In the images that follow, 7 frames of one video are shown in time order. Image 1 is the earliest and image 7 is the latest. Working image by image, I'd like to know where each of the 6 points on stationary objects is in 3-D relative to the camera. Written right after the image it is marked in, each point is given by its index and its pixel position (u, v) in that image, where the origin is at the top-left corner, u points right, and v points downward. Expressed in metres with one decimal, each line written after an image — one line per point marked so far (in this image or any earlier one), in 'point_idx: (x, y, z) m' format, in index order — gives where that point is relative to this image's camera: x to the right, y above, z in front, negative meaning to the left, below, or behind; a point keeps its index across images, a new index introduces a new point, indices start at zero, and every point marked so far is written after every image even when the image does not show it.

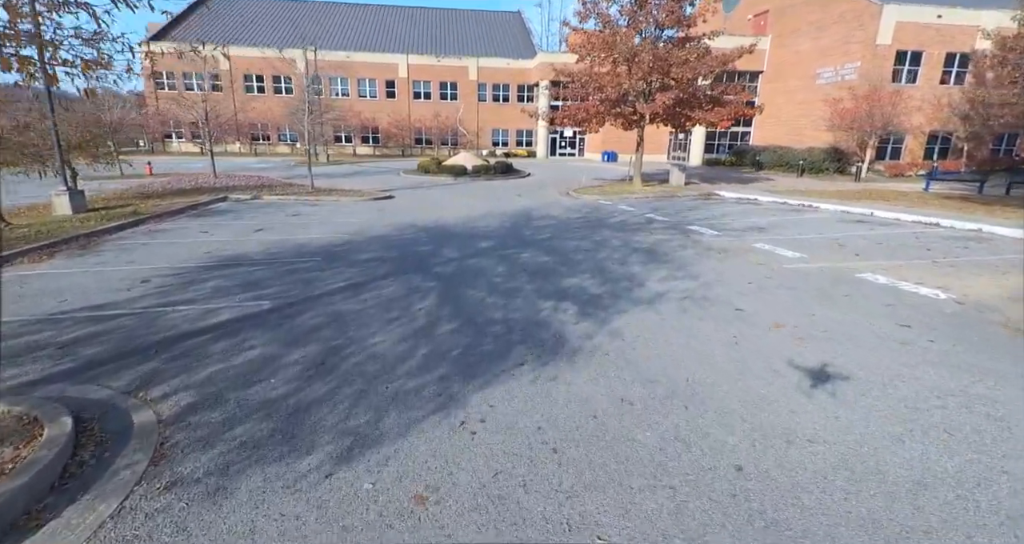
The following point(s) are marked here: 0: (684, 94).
0: (+6.1, +6.3, +18.4) m
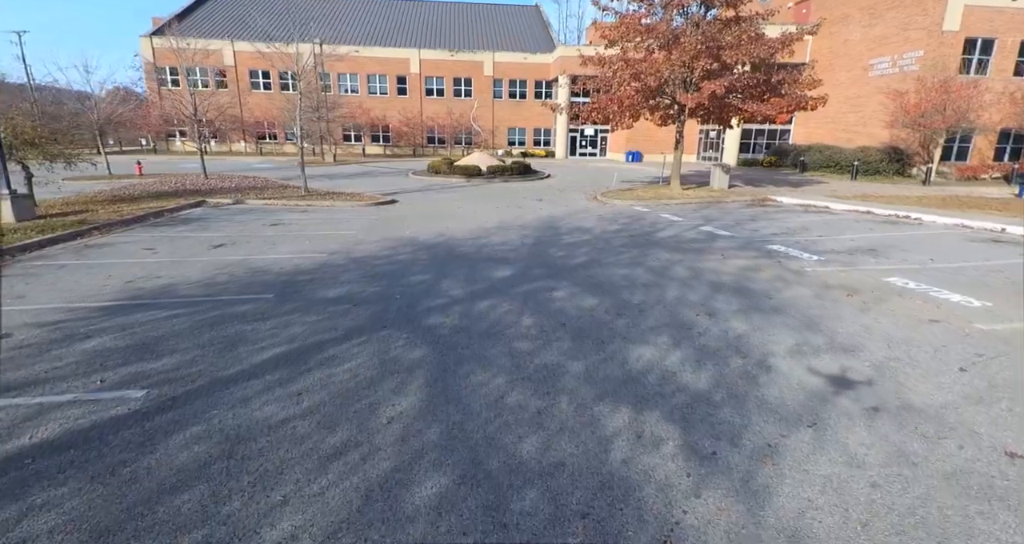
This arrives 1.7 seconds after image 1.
0: (+6.8, +5.7, +15.6) m
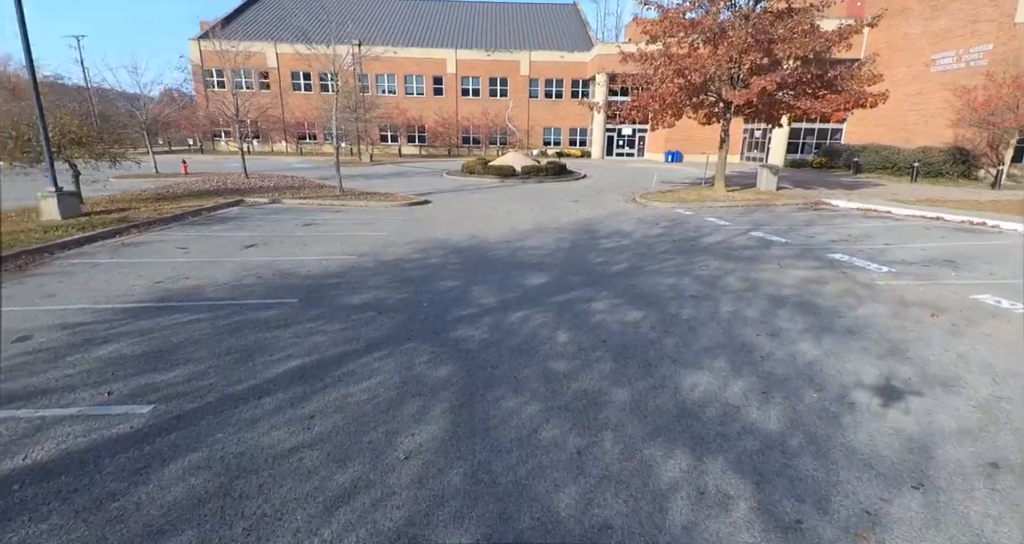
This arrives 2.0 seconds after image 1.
0: (+7.9, +5.5, +14.7) m
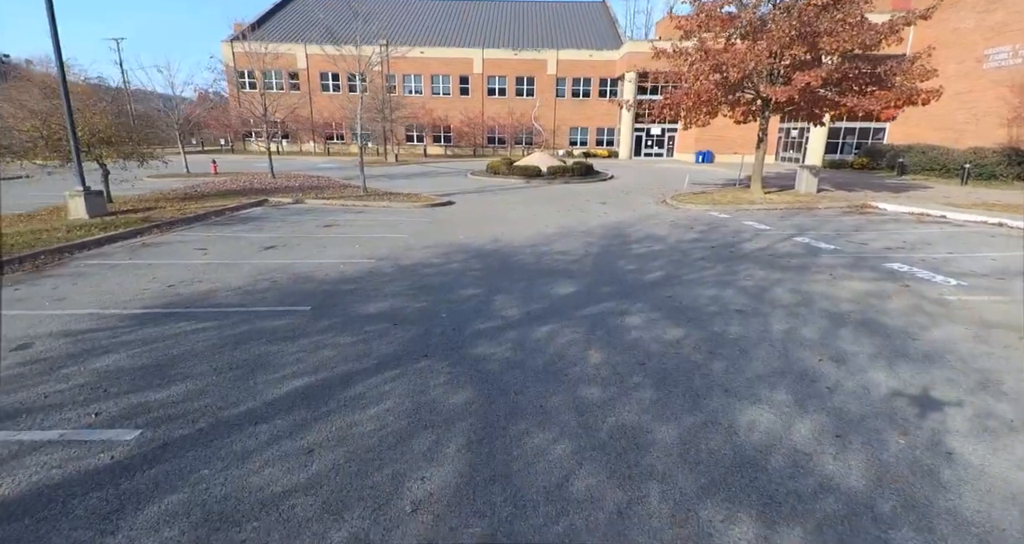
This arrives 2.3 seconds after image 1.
0: (+8.6, +5.3, +13.9) m
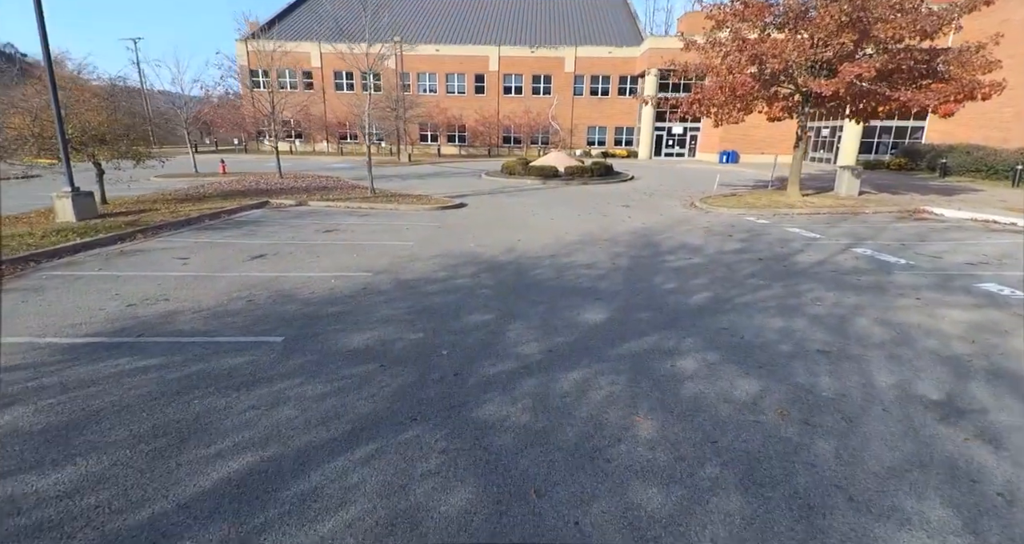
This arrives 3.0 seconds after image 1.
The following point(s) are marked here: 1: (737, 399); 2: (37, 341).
0: (+9.0, +5.0, +12.6) m
1: (+1.4, -0.8, +3.3) m
2: (-4.3, -0.6, +4.7) m
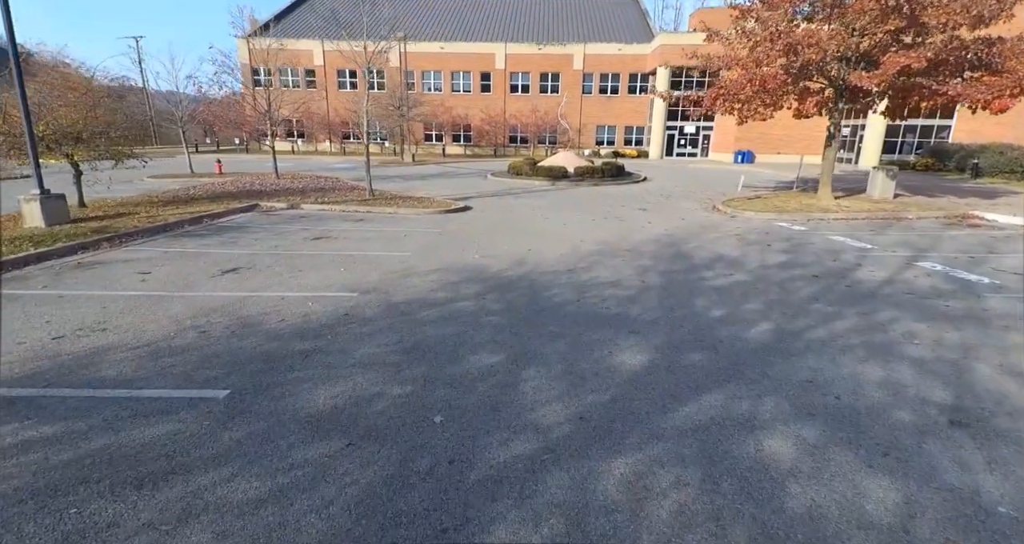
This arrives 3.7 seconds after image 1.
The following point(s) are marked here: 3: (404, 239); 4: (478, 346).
0: (+9.2, +4.8, +11.4) m
1: (+1.5, -1.0, +2.2) m
2: (-4.2, -0.8, +3.7) m
3: (-2.0, +0.6, +9.7) m
4: (-0.3, -0.6, +4.2) m
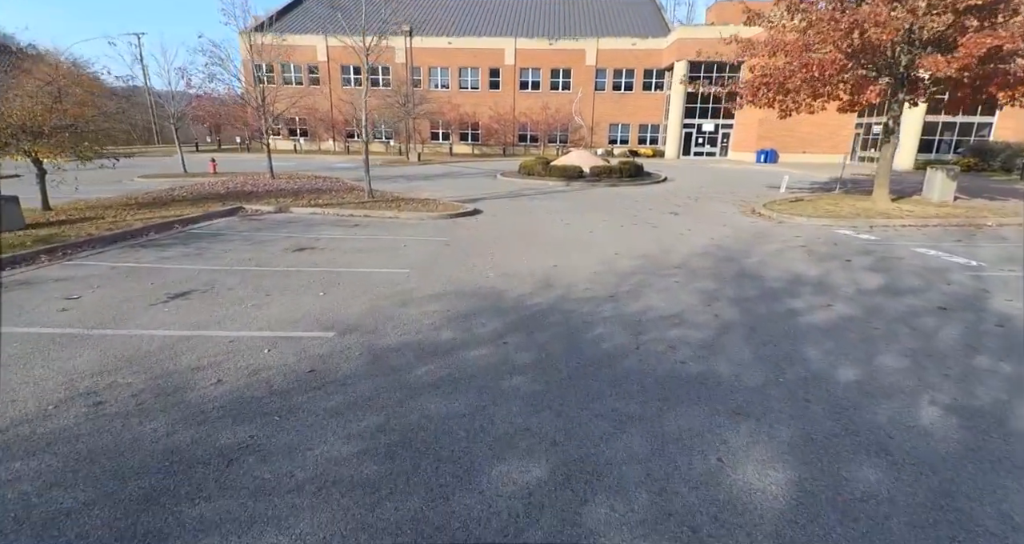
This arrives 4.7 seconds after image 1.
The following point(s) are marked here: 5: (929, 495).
0: (+9.6, +4.5, +9.7) m
1: (+1.7, -1.3, +0.6) m
2: (-4.0, -1.1, +2.2) m
3: (-1.7, +0.4, +8.2) m
4: (0.0, -0.9, +2.7) m
5: (+1.8, -1.0, +2.3) m
